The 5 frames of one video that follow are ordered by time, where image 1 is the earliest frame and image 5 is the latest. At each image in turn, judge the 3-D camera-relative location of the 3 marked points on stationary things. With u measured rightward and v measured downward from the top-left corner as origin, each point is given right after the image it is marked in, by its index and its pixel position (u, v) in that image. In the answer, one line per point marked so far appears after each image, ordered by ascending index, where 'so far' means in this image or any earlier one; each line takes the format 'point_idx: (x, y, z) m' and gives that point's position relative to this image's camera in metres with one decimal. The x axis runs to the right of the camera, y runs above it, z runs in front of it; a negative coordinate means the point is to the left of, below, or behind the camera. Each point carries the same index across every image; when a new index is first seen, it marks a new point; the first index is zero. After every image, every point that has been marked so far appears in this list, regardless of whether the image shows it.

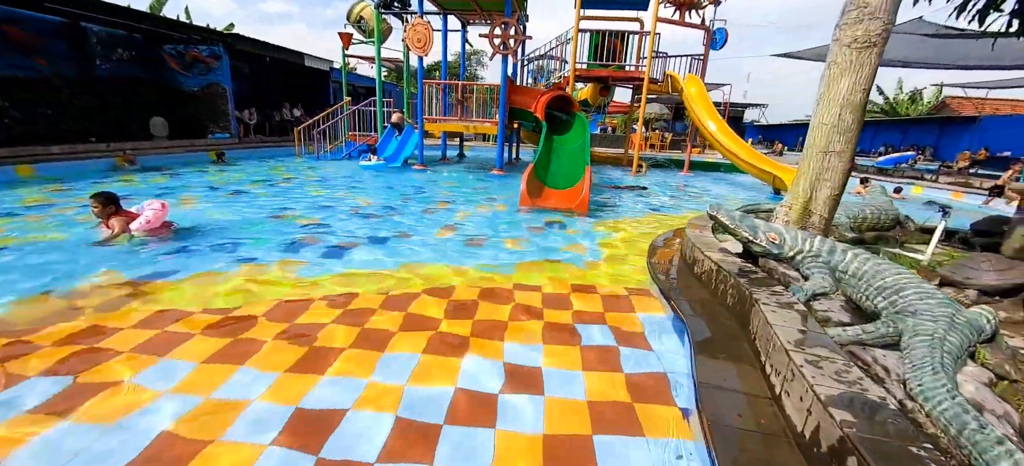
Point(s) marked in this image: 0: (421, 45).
0: (-2.1, +4.2, +9.3) m
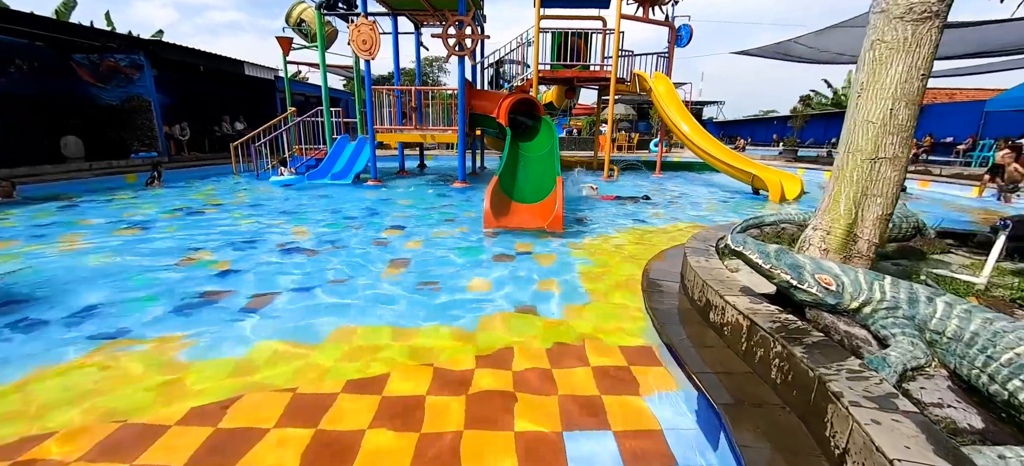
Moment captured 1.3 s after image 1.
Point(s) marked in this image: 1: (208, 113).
0: (-3.0, +3.7, +8.4) m
1: (-10.2, +4.0, +14.0) m
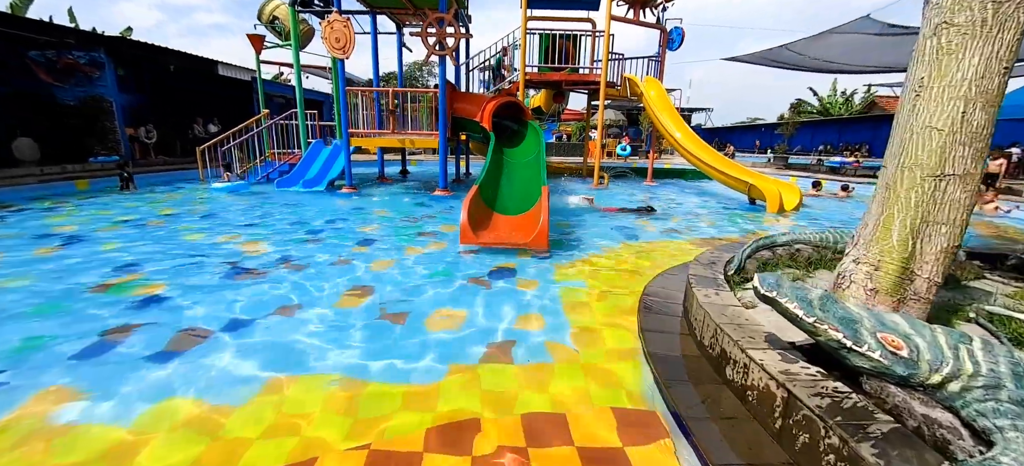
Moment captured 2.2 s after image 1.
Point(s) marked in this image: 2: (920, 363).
0: (-3.3, +3.5, +7.8) m
1: (-10.6, +3.8, +13.2) m
2: (+1.3, -0.4, +1.3) m
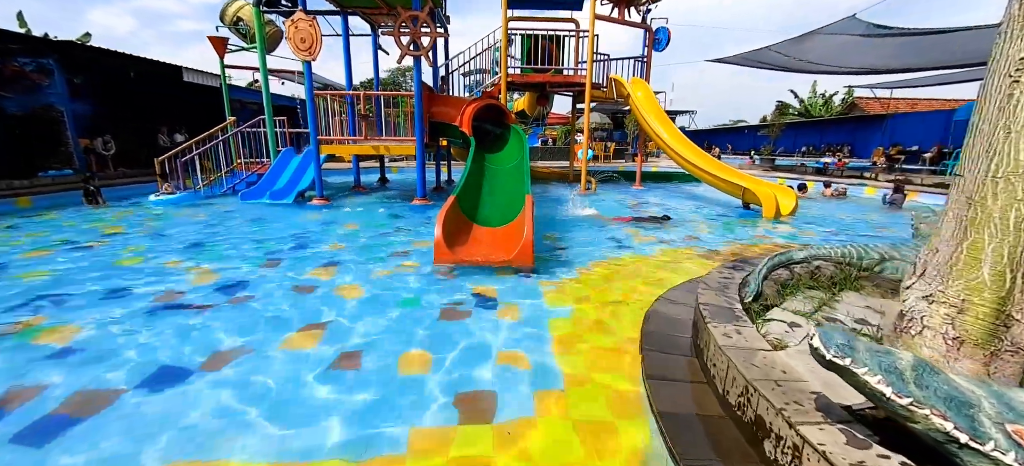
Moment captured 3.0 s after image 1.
0: (-3.6, +3.3, +7.3) m
1: (-11.1, +3.3, +12.5) m
2: (+1.2, -0.5, +0.9) m
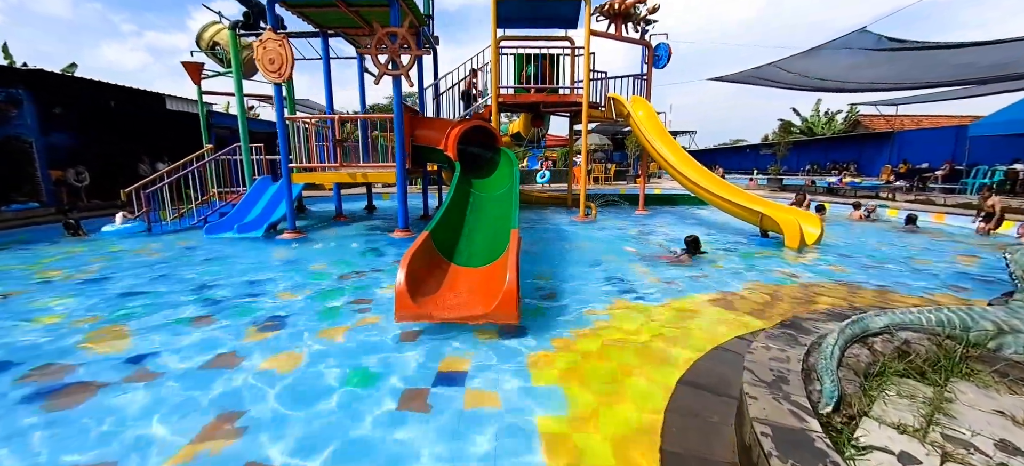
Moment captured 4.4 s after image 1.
0: (-3.8, +2.7, +6.7) m
1: (-11.3, +2.4, +11.9) m
2: (+1.0, -0.7, +0.1) m
